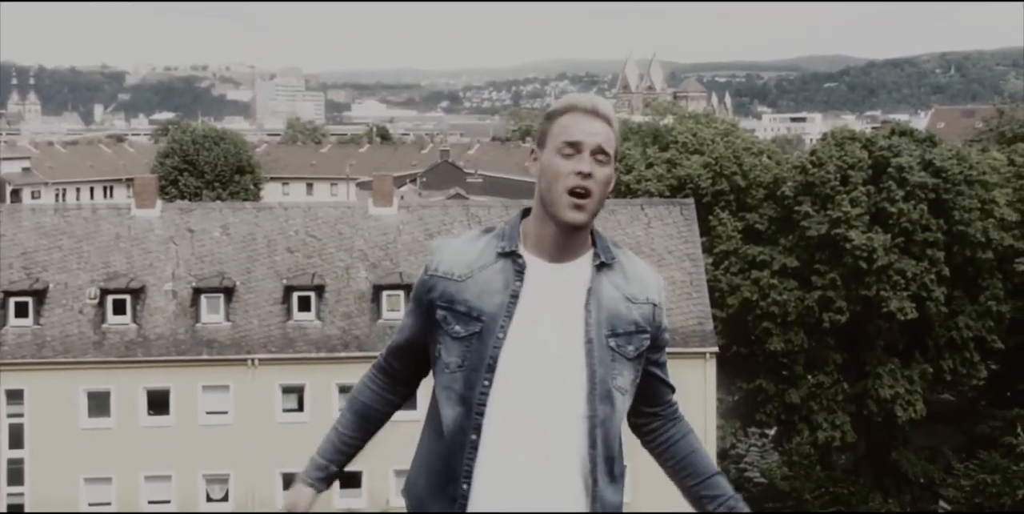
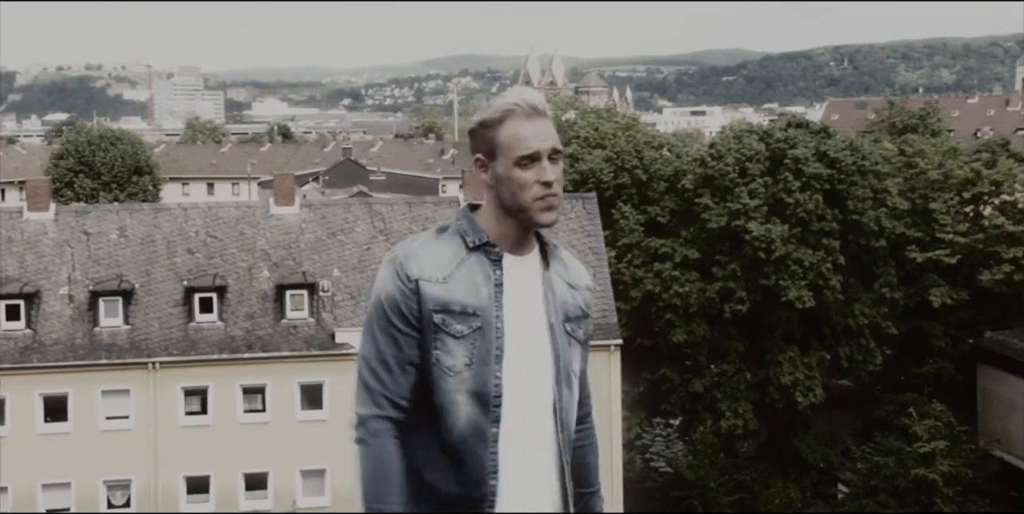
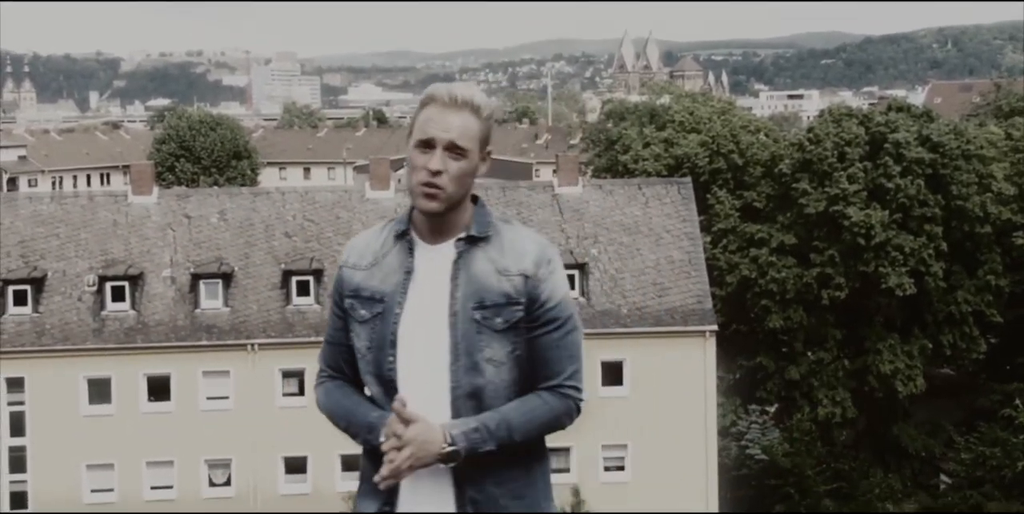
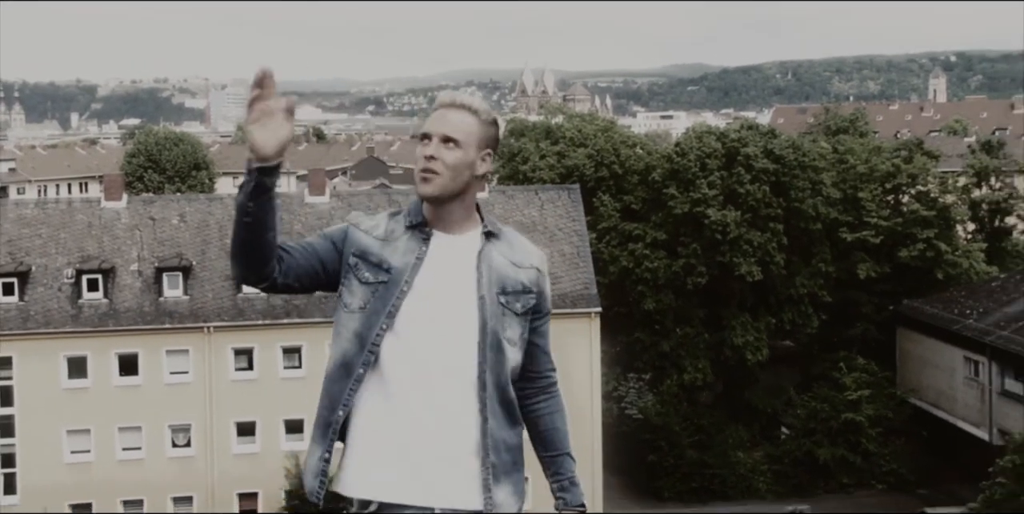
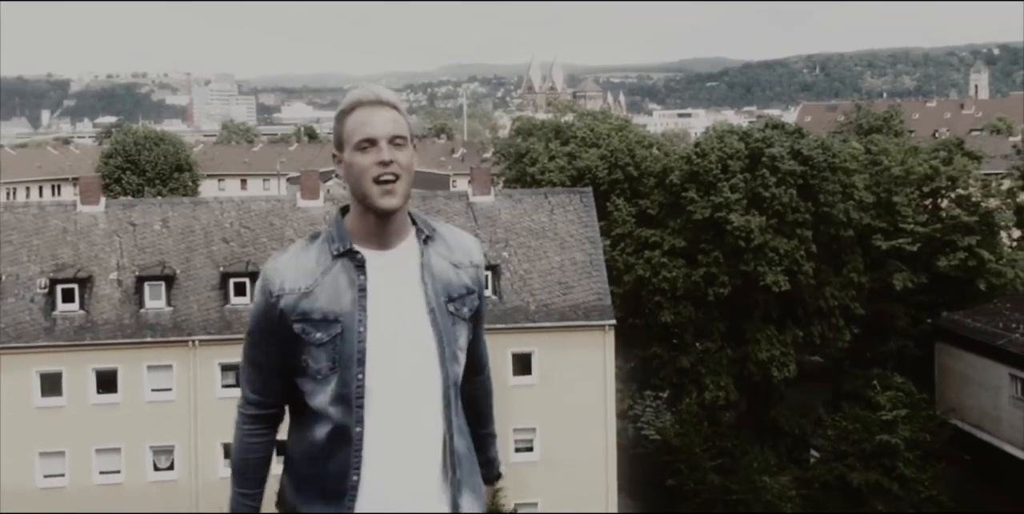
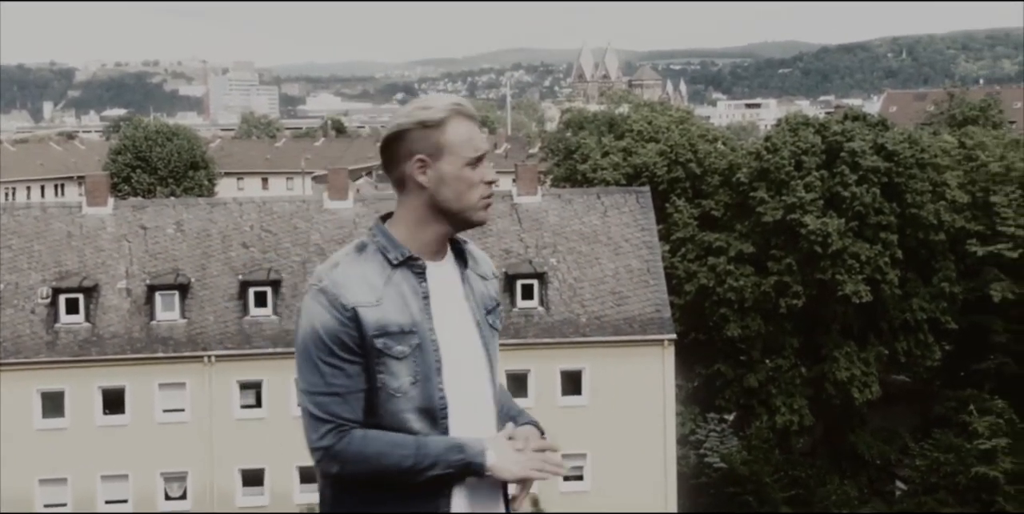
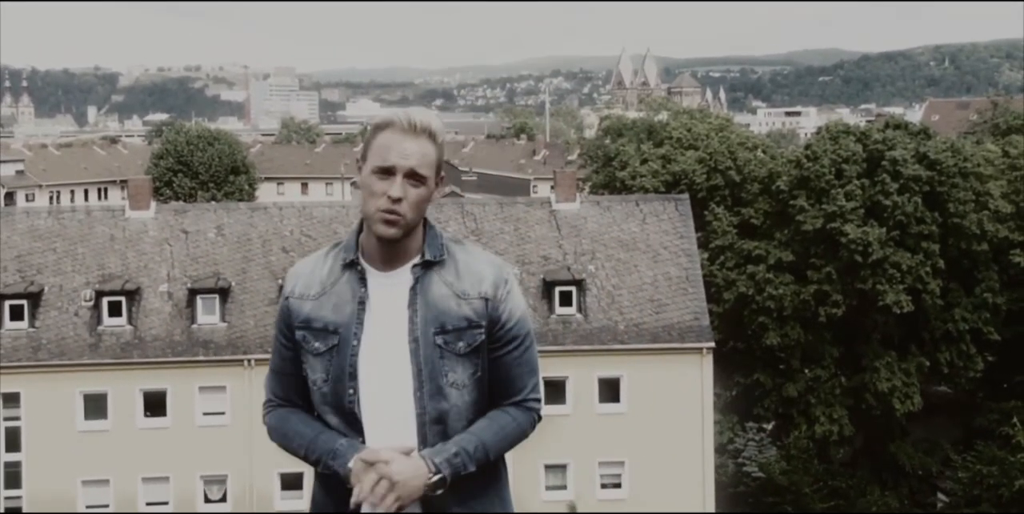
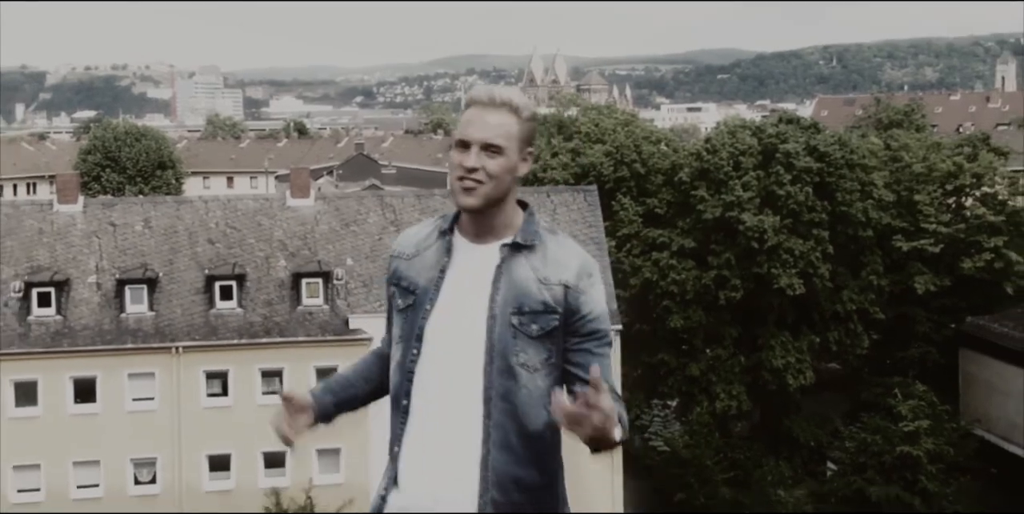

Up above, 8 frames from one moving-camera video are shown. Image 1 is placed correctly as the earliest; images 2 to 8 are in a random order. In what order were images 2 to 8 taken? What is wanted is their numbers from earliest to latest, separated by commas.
3, 7, 6, 2, 8, 5, 4
